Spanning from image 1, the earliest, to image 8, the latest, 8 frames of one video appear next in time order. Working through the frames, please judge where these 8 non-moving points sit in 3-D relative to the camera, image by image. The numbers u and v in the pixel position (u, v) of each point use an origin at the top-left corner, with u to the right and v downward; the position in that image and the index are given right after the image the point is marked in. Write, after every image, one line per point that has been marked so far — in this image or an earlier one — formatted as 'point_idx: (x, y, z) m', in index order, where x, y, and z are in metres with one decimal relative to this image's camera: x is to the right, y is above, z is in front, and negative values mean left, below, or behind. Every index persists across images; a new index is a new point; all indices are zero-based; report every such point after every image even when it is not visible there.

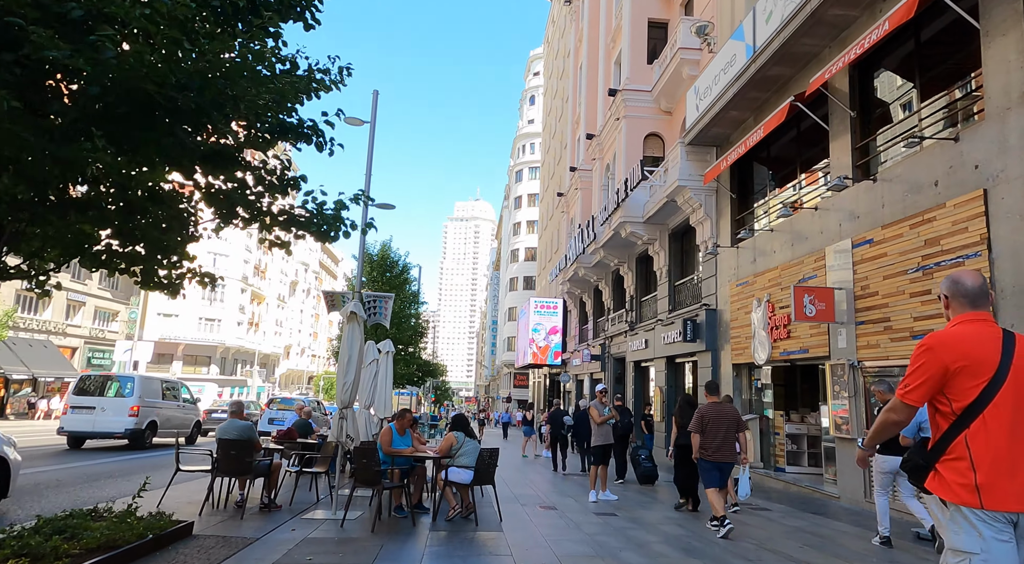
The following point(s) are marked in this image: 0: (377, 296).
0: (-3.9, -0.3, +18.8) m
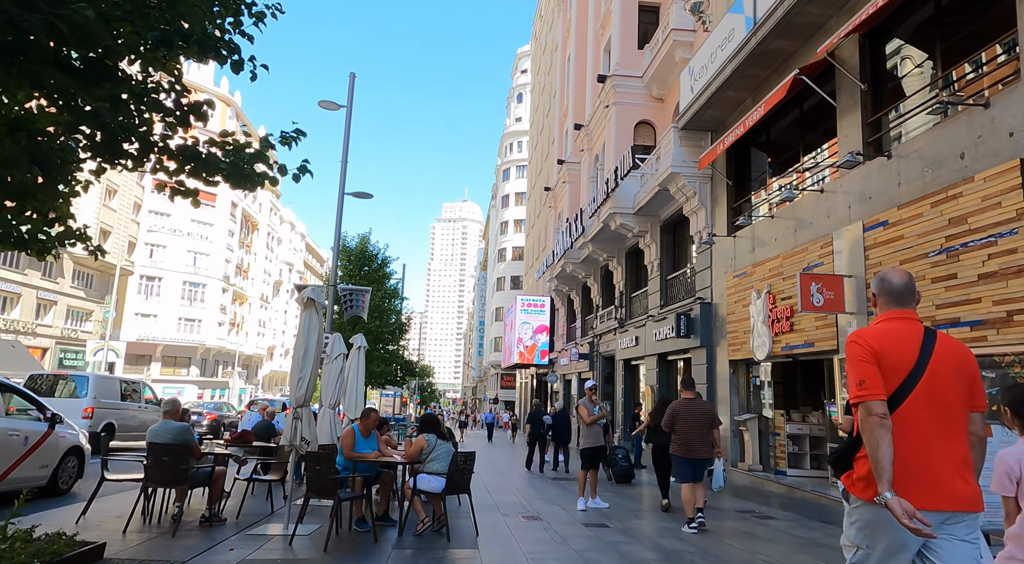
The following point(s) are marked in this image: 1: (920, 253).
0: (-4.3, -0.1, +17.8) m
1: (+5.1, +0.4, +8.3) m
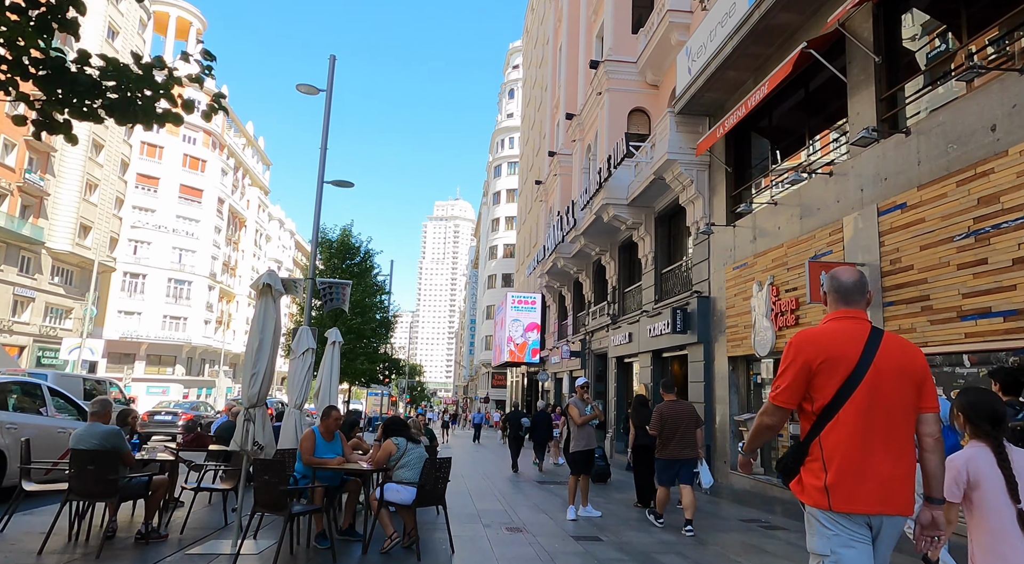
0: (-4.6, 0.0, +17.0) m
1: (+4.9, +0.5, +7.5) m
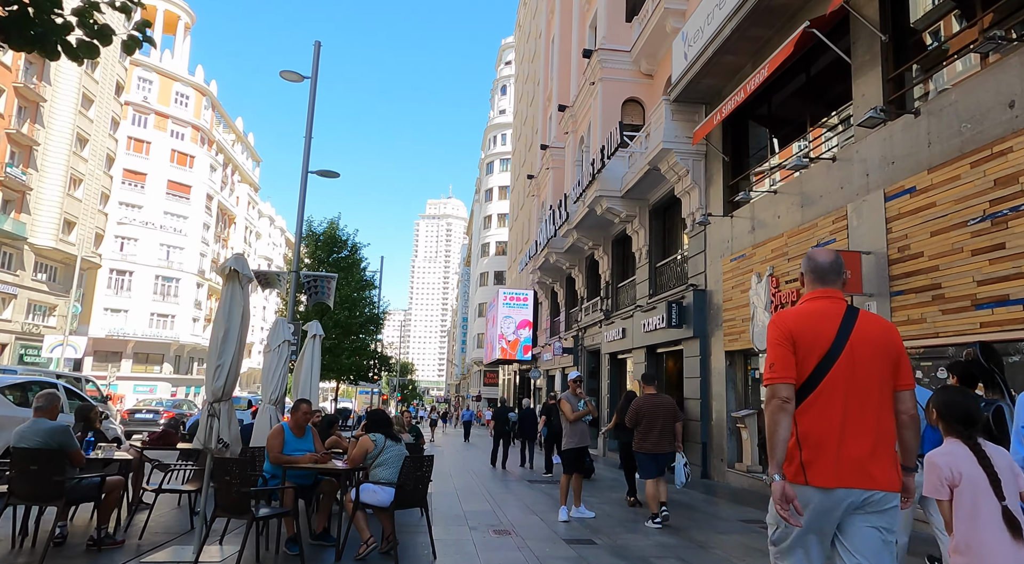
0: (-4.8, +0.2, +16.4) m
1: (+4.8, +0.6, +7.1) m
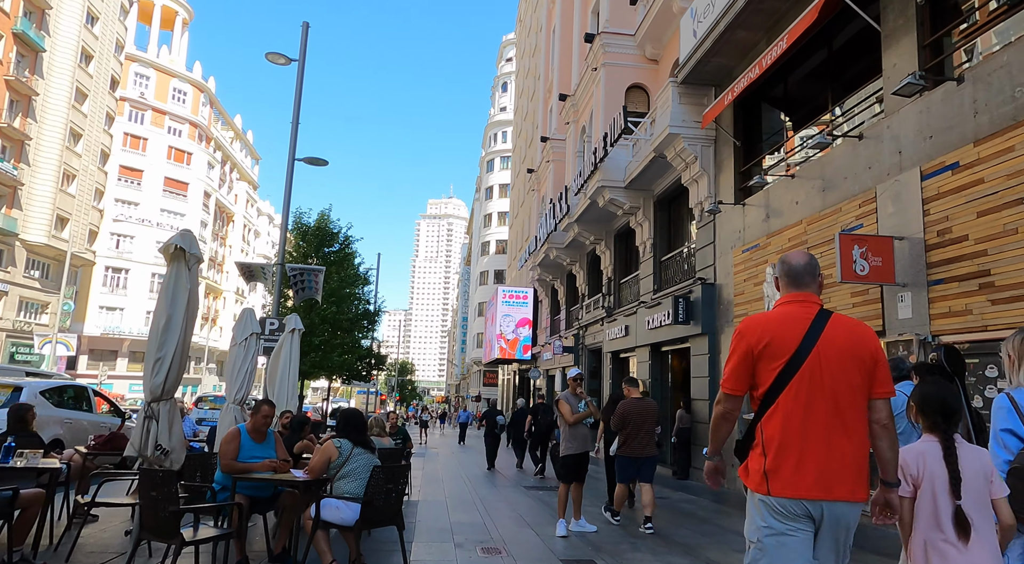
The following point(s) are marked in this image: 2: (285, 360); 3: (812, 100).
0: (-4.9, +0.4, +15.6) m
1: (+4.7, +0.8, +6.3) m
2: (-3.6, -1.2, +10.4) m
3: (+5.0, +3.0, +10.9) m
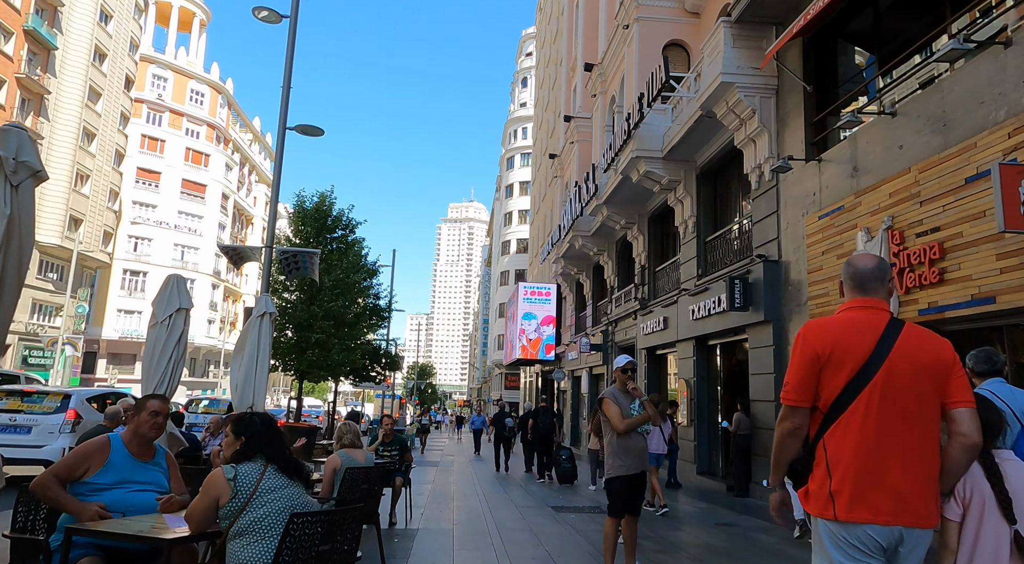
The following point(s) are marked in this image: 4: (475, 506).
0: (-4.4, +0.7, +13.7) m
1: (+4.9, +1.2, +4.0) m
2: (-3.3, -0.8, +8.4) m
3: (+5.2, +3.4, +8.7) m
4: (-0.6, -3.4, +10.0) m
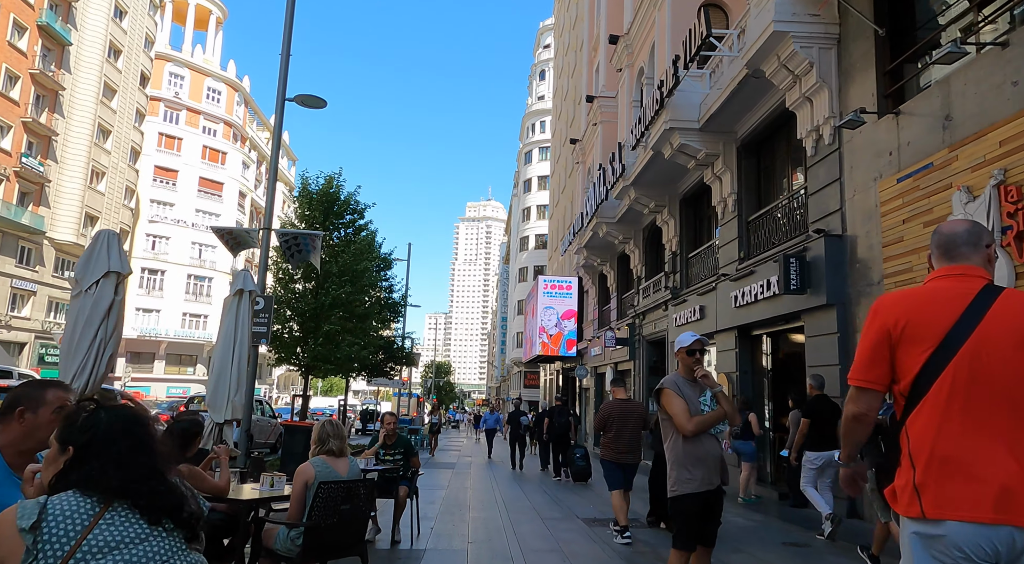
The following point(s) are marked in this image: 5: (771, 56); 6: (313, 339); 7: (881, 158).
0: (-4.0, +0.9, +12.5) m
1: (+5.0, +1.5, +2.6) m
2: (-3.0, -0.6, +7.2) m
3: (+5.5, +3.7, +7.2) m
4: (-0.3, -3.1, +8.7) m
5: (+4.1, +3.6, +10.3) m
6: (-5.1, -1.5, +16.9) m
7: (+4.7, +1.6, +8.5) m
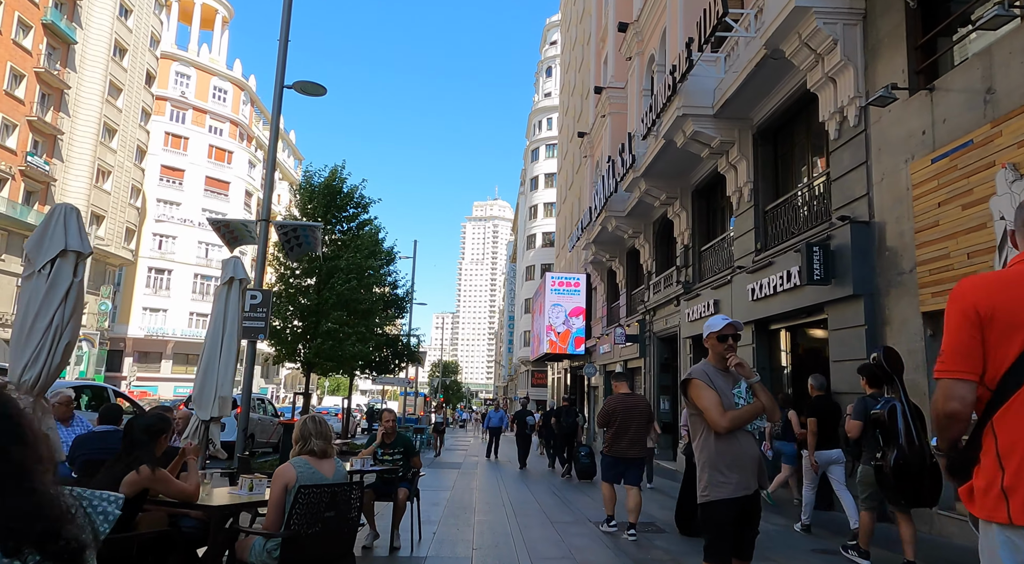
0: (-3.9, +1.0, +12.0) m
1: (+5.0, +1.6, +2.1) m
2: (-2.9, -0.4, +6.8) m
3: (+5.6, +3.9, +6.7) m
4: (-0.2, -3.0, +8.3) m
5: (+4.1, +3.7, +9.8) m
6: (-4.9, -1.3, +16.4) m
7: (+4.8, +1.7, +8.0) m
